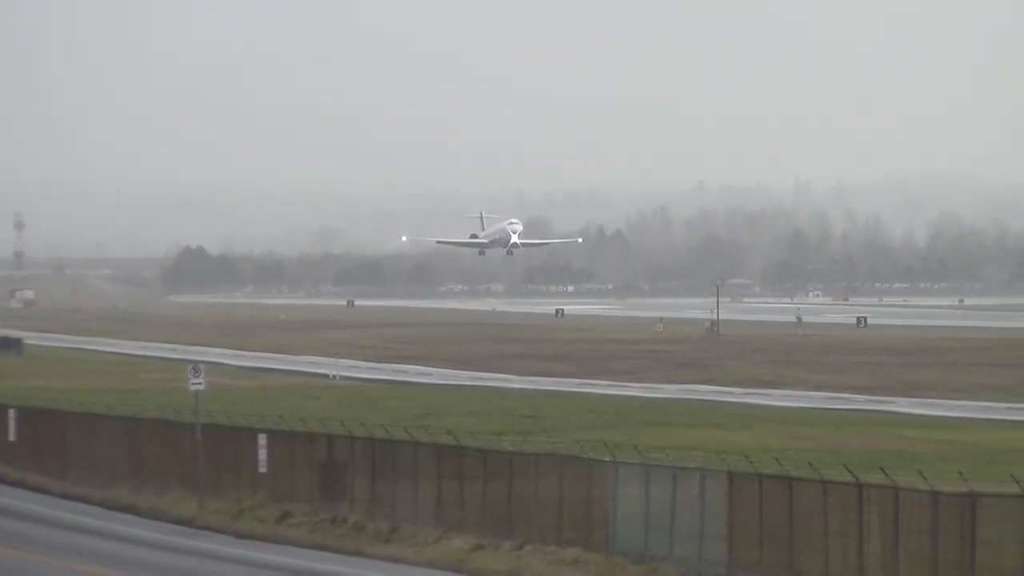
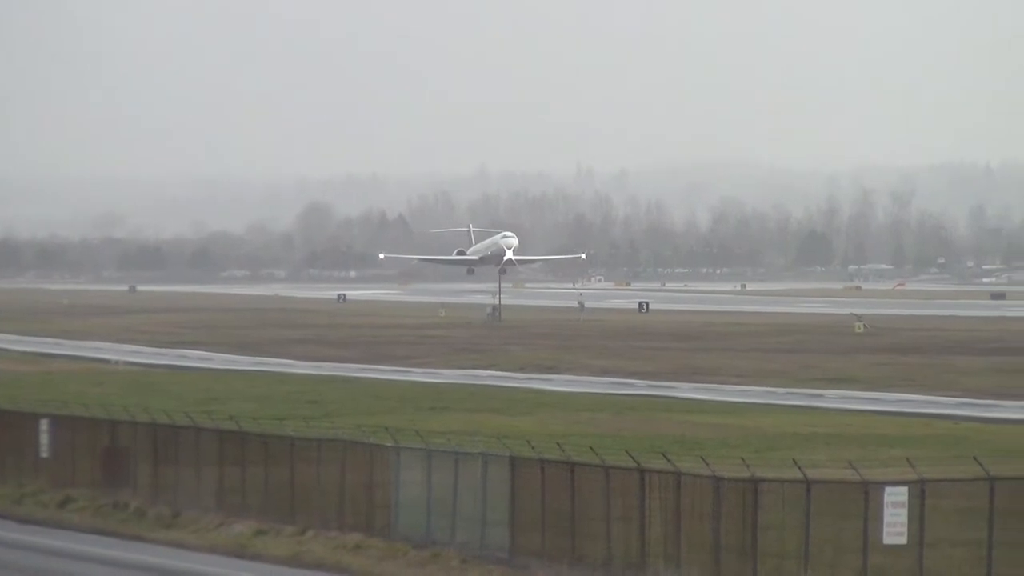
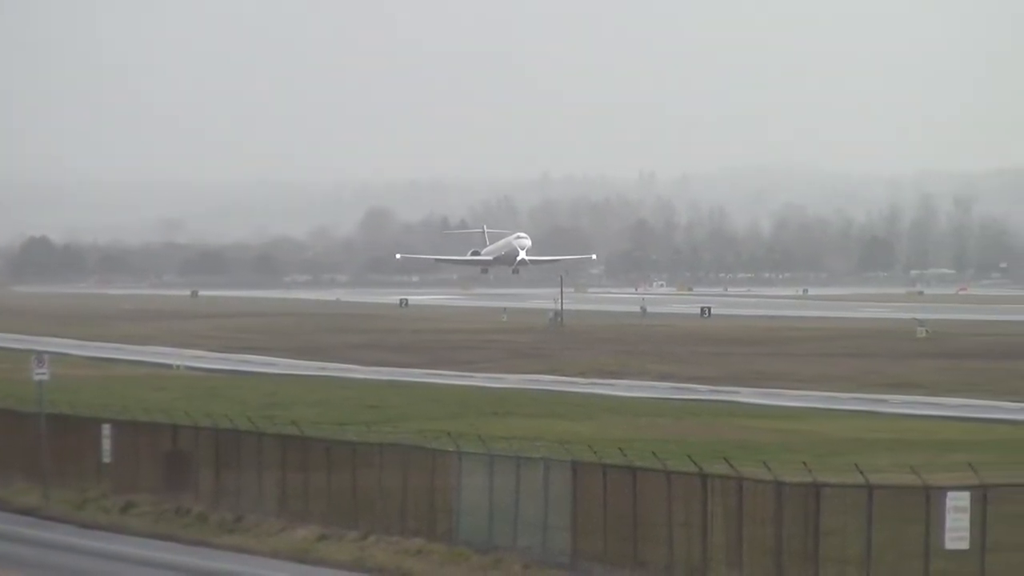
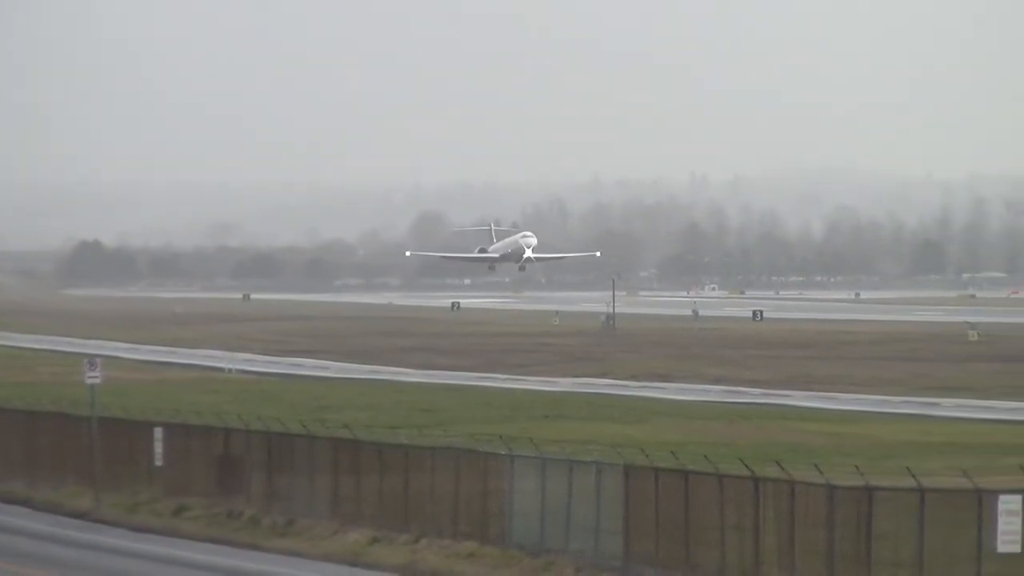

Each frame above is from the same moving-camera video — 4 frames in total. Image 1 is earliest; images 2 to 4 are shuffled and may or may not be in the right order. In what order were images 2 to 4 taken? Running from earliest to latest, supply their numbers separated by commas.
4, 3, 2
